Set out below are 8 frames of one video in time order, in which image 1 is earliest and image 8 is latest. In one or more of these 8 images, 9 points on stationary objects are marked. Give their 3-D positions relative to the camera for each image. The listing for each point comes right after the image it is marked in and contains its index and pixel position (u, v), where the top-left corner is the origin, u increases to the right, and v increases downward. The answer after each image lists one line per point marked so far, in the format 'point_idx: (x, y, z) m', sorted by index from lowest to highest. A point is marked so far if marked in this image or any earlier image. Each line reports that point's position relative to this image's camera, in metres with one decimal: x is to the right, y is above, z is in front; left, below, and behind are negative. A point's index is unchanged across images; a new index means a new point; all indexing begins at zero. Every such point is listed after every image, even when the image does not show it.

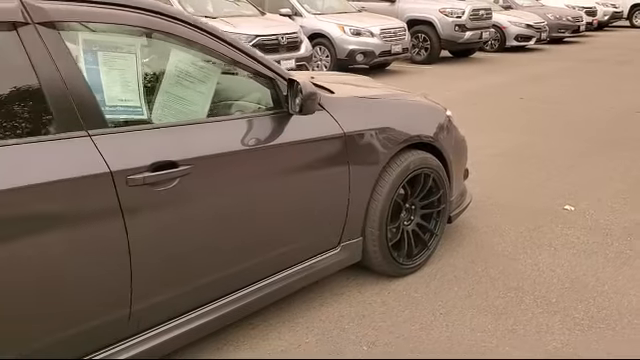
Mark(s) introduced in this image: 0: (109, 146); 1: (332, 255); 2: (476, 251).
0: (-0.8, +0.1, +2.2) m
1: (+0.1, -0.4, +3.2) m
2: (+1.0, -0.5, +4.0) m
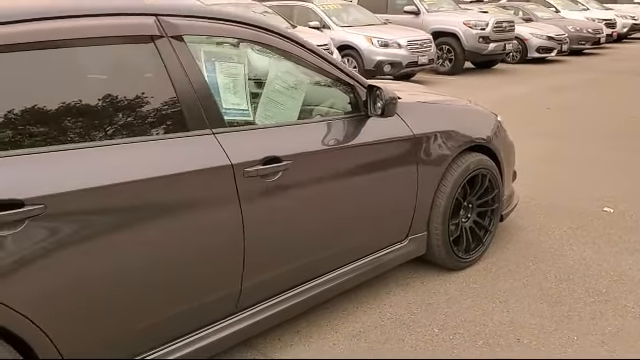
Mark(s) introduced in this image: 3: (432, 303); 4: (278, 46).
0: (-0.4, +0.2, +2.5) m
1: (+0.5, -0.4, +3.5) m
2: (+1.5, -0.5, +4.2) m
3: (+0.7, -0.7, +3.4) m
4: (-0.2, +0.6, +2.9) m
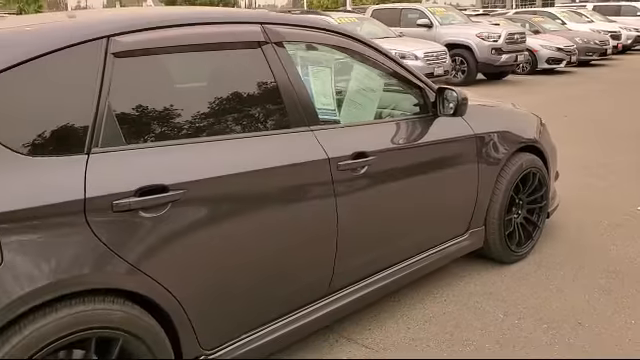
0: (0.0, +0.2, +2.8) m
1: (+0.9, -0.4, +3.7) m
2: (+1.9, -0.5, +4.4) m
3: (+1.1, -0.7, +3.7) m
4: (+0.2, +0.7, +3.1) m
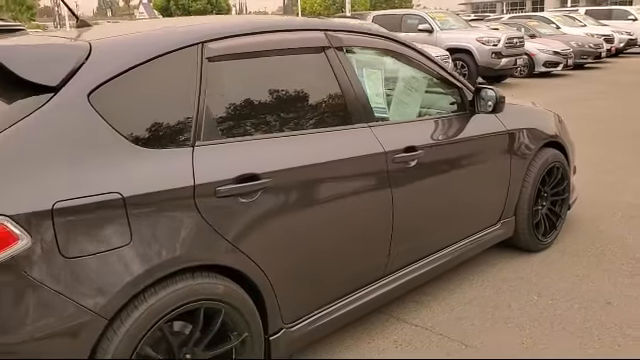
0: (+0.3, +0.2, +3.0) m
1: (+1.2, -0.3, +4.0) m
2: (+2.1, -0.4, +4.7) m
3: (+1.3, -0.6, +3.9) m
4: (+0.5, +0.7, +3.4) m
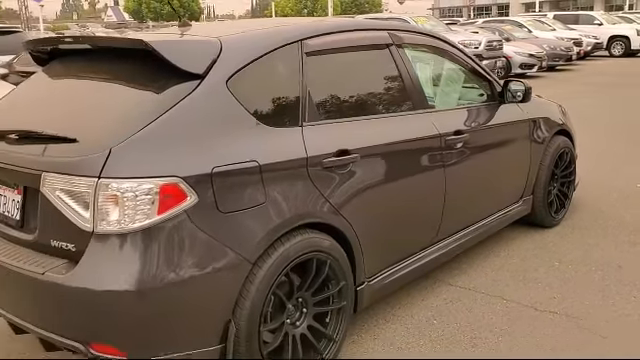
0: (+0.7, +0.4, +3.6) m
1: (+1.5, -0.2, +4.5) m
2: (+2.4, -0.3, +5.3) m
3: (+1.7, -0.5, +4.5) m
4: (+0.8, +0.8, +3.9) m
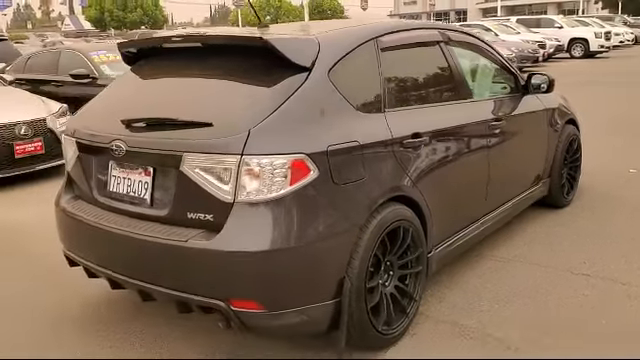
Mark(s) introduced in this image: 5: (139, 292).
0: (+1.1, +0.5, +4.0) m
1: (+1.8, -0.1, +5.0) m
2: (+2.7, -0.1, +5.9) m
3: (+2.0, -0.4, +5.0) m
4: (+1.2, +1.0, +4.4) m
5: (-0.9, -0.6, +2.9) m
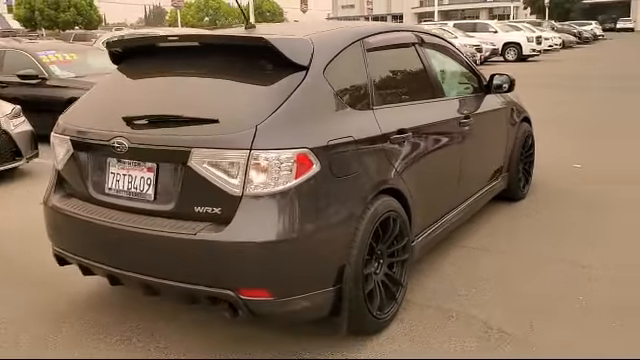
0: (+0.9, +0.5, +4.3) m
1: (+1.6, 0.0, +5.3) m
2: (+2.4, -0.1, +6.3) m
3: (+1.8, -0.3, +5.3) m
4: (+1.0, +1.0, +4.7) m
5: (-0.9, -0.5, +3.0) m
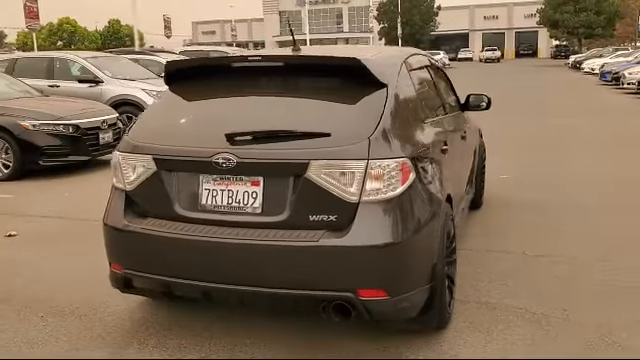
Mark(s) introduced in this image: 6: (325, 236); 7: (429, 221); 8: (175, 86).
0: (+1.1, +0.5, +4.7) m
1: (+1.5, -0.1, +5.9) m
2: (+2.1, -0.2, +7.0) m
3: (+1.7, -0.4, +6.0) m
4: (+1.0, +0.9, +5.2) m
5: (-0.4, -0.6, +3.1) m
6: (0.0, -0.3, +2.9) m
7: (+0.6, -0.2, +3.3) m
8: (-0.9, +0.6, +3.7) m
